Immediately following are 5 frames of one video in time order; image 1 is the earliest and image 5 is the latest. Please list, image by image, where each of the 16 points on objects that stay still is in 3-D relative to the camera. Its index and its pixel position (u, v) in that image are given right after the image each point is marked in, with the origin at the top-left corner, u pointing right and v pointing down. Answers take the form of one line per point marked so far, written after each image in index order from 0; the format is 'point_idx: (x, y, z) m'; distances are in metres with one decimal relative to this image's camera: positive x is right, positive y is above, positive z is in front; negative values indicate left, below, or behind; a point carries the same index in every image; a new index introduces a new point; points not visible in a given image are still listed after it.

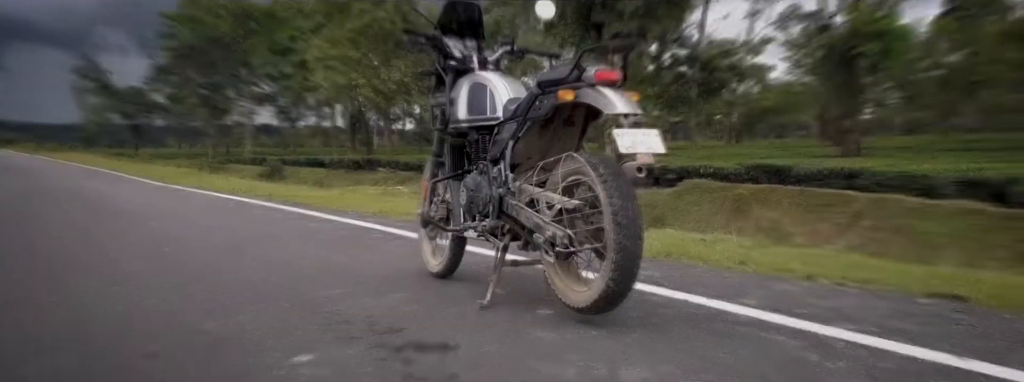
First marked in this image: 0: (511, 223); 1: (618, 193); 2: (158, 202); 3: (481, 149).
0: (0.0, -0.2, +4.8) m
1: (+0.5, 0.0, +3.9) m
2: (-6.1, -0.2, +13.3) m
3: (-0.2, +0.3, +5.1) m
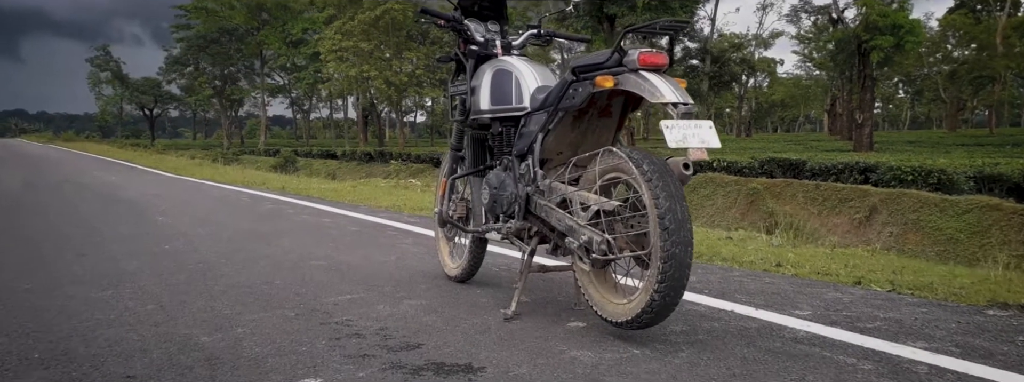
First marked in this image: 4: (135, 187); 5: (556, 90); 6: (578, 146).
0: (+0.2, -0.2, +4.3) m
1: (+0.7, 0.0, +3.5) m
2: (-5.8, -0.1, +12.9) m
3: (0.0, +0.3, +4.6) m
4: (-7.0, +0.1, +14.5) m
5: (+0.2, +0.5, +4.1) m
6: (+0.4, +0.3, +4.2) m
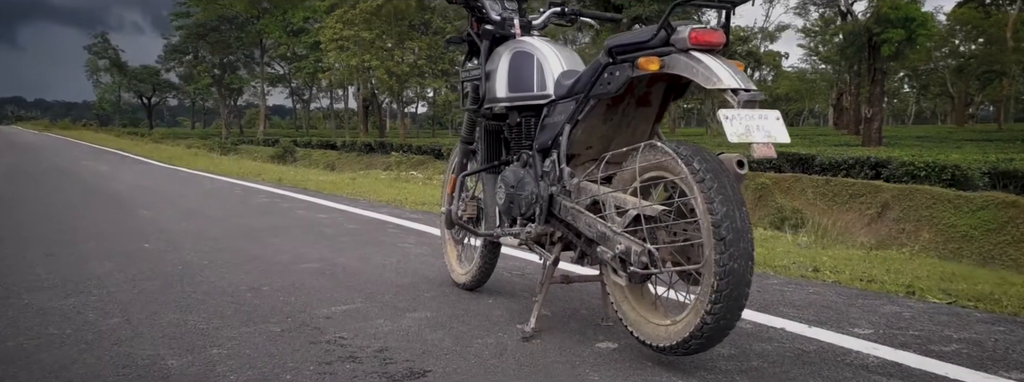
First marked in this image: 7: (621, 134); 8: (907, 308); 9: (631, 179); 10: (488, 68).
0: (+0.3, -0.2, +3.7) m
1: (+0.8, 0.0, +2.9) m
2: (-5.7, +0.1, +12.3) m
3: (+0.1, +0.3, +4.1) m
4: (-6.9, +0.2, +13.9) m
5: (+0.3, +0.5, +3.5) m
6: (+0.5, +0.3, +3.7) m
7: (+0.5, +0.3, +3.7) m
8: (+2.3, -0.7, +4.4) m
9: (+0.5, +0.1, +3.3) m
10: (-0.1, +0.7, +4.3) m
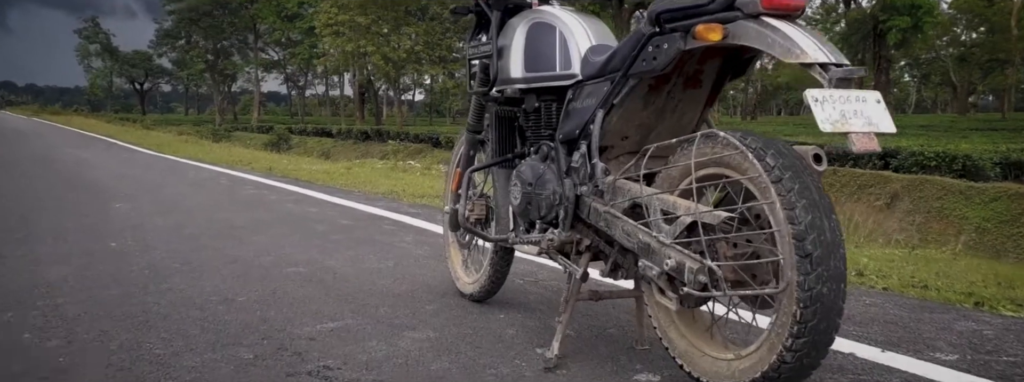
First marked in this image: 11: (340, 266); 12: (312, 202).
0: (+0.3, -0.2, +3.1) m
1: (+0.9, 0.0, +2.3) m
2: (-5.6, +0.2, +11.7) m
3: (+0.1, +0.3, +3.4) m
4: (-6.8, +0.4, +13.2) m
5: (+0.4, +0.5, +2.9) m
6: (+0.5, +0.3, +3.0) m
7: (+0.6, +0.3, +3.0) m
8: (+2.3, -0.7, +3.8) m
9: (+0.6, +0.1, +2.7) m
10: (-0.1, +0.7, +3.7) m
11: (-1.1, -0.5, +5.1) m
12: (-2.3, -0.1, +8.7) m
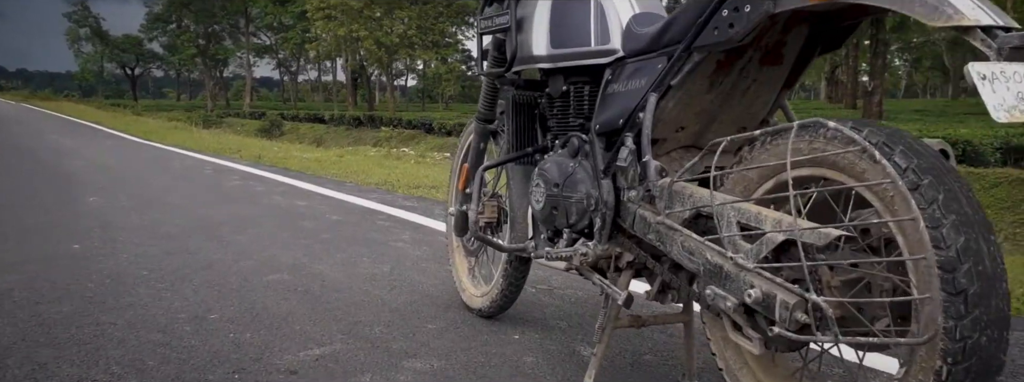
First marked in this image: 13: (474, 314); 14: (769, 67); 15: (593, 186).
0: (+0.4, -0.2, +2.5) m
1: (+1.0, -0.1, +1.7) m
2: (-5.6, +0.4, +11.0) m
3: (+0.2, +0.3, +2.8) m
4: (-6.8, +0.6, +12.6) m
5: (+0.5, +0.5, +2.2) m
6: (+0.6, +0.2, +2.4) m
7: (+0.7, +0.3, +2.4) m
8: (+2.4, -0.7, +3.2) m
9: (+0.7, 0.0, +2.1) m
10: (0.0, +0.7, +3.1) m
11: (-1.1, -0.5, +4.5) m
12: (-2.2, 0.0, +8.1) m
13: (-0.2, -0.6, +3.6) m
14: (+0.8, +0.4, +2.3) m
15: (+0.3, 0.0, +2.6) m
